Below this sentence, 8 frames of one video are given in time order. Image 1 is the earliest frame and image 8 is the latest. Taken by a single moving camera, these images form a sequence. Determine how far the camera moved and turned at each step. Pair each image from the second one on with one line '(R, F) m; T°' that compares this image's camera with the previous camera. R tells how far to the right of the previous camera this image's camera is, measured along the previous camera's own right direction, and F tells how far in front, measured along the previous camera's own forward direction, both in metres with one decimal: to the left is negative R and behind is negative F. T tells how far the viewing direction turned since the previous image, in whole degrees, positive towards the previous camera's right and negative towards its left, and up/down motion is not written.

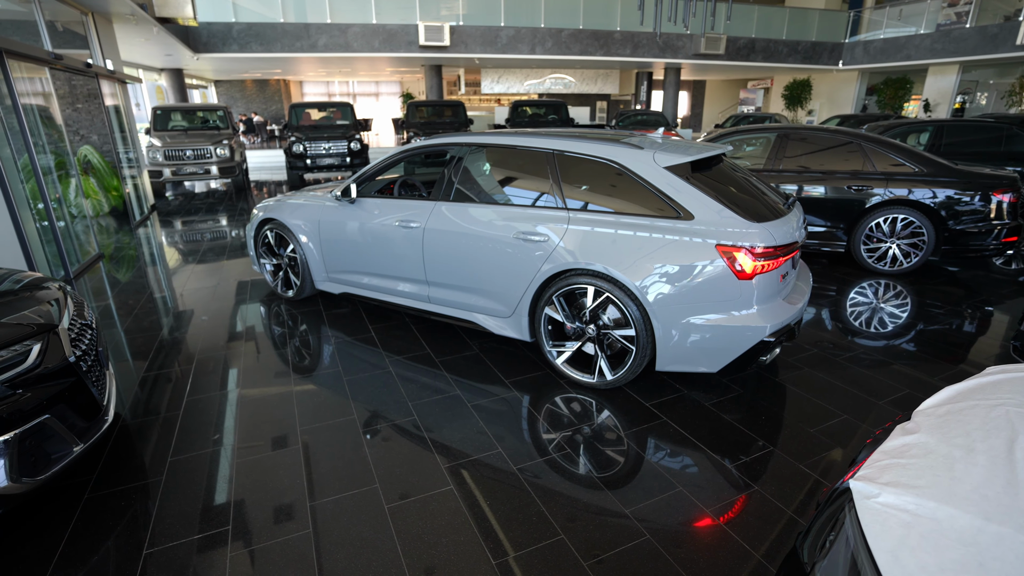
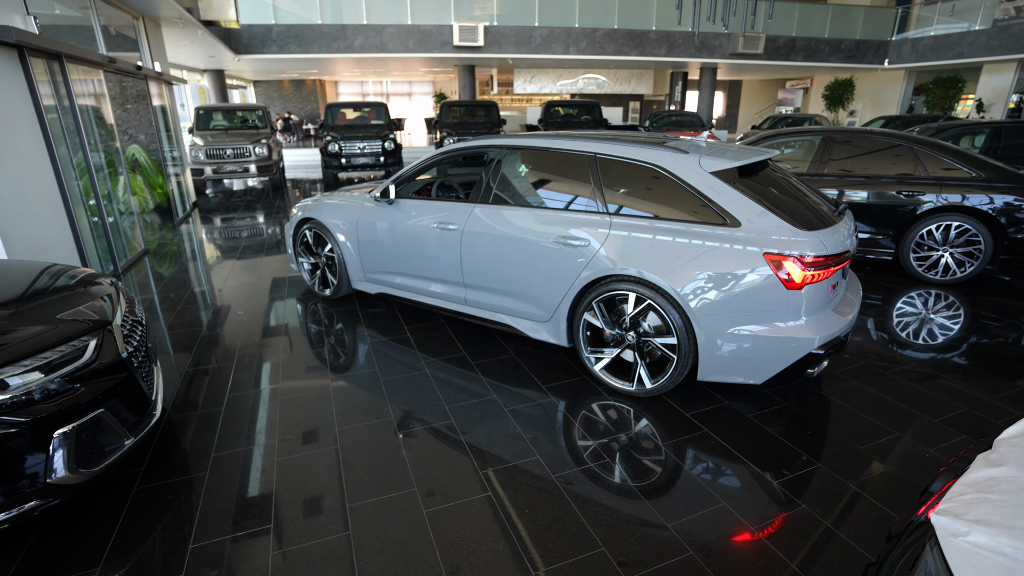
(-0.1, 0.0) m; -3°
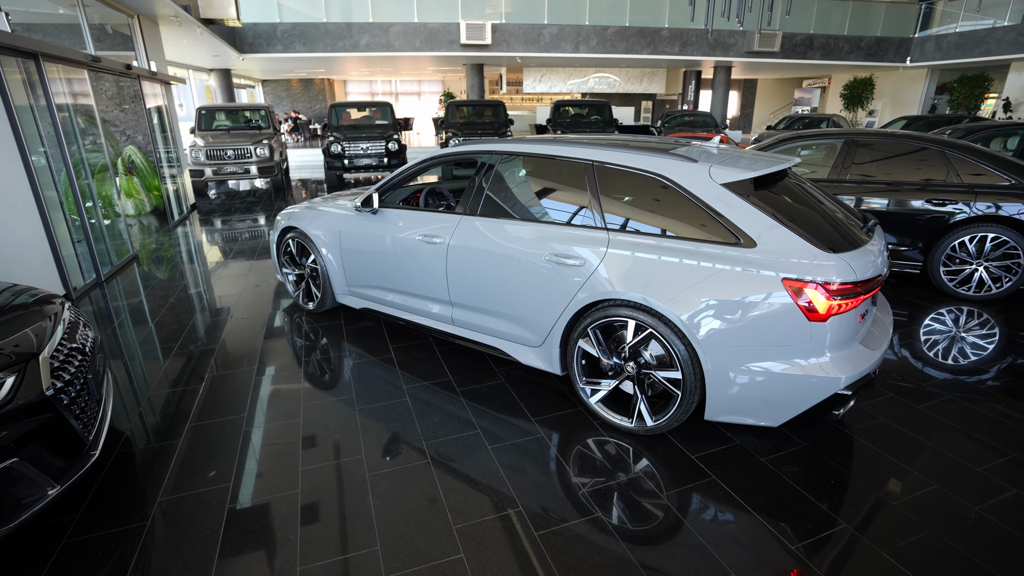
(+0.1, +0.3) m; -1°
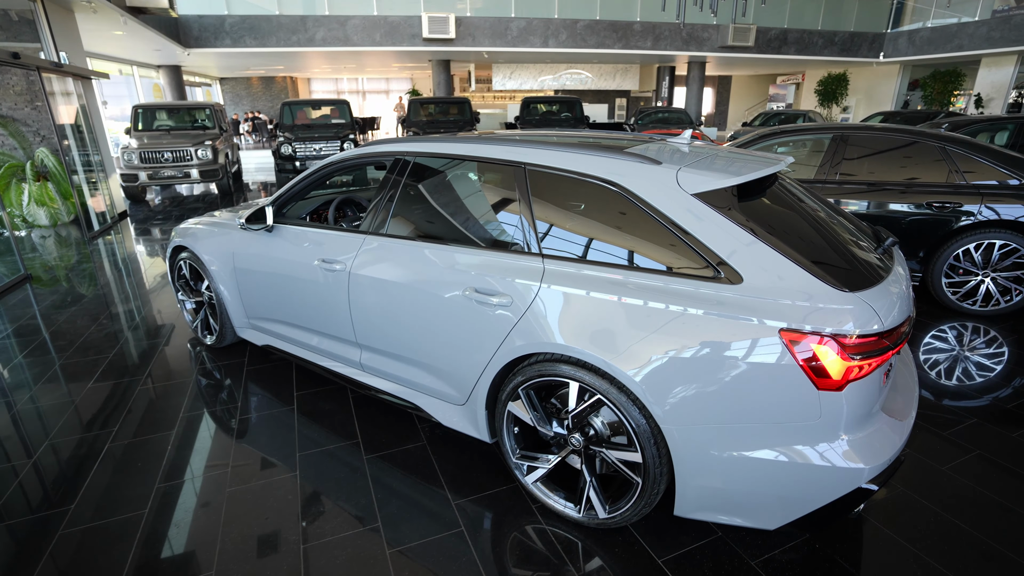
(+0.3, +0.7) m; +2°
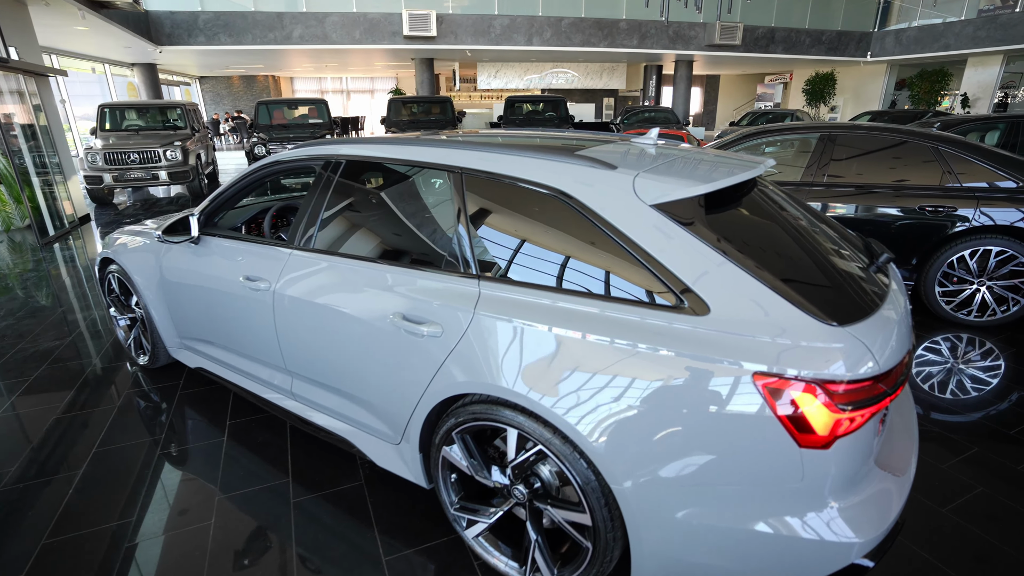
(+0.2, +0.3) m; +1°
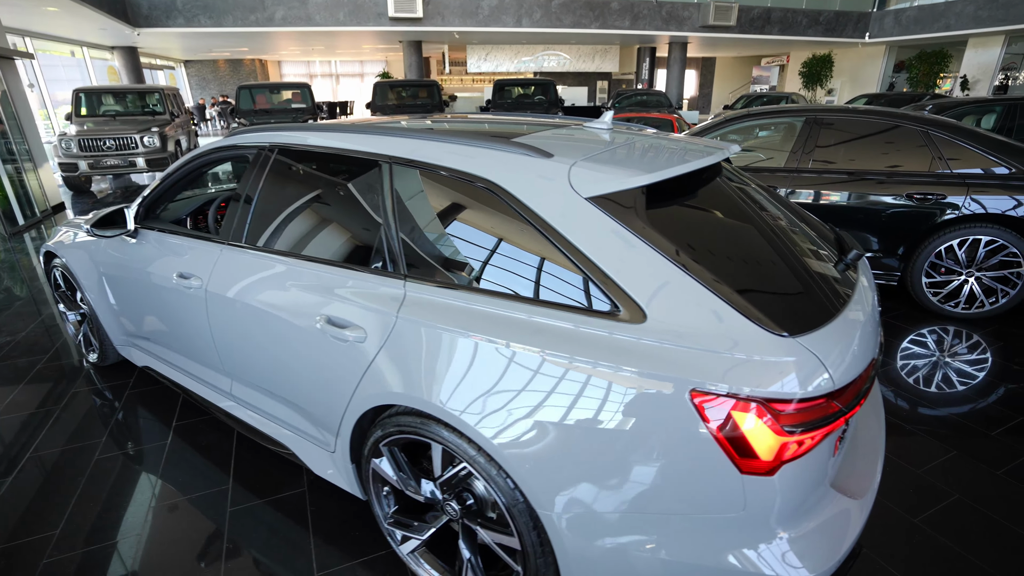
(+0.2, +0.2) m; 0°
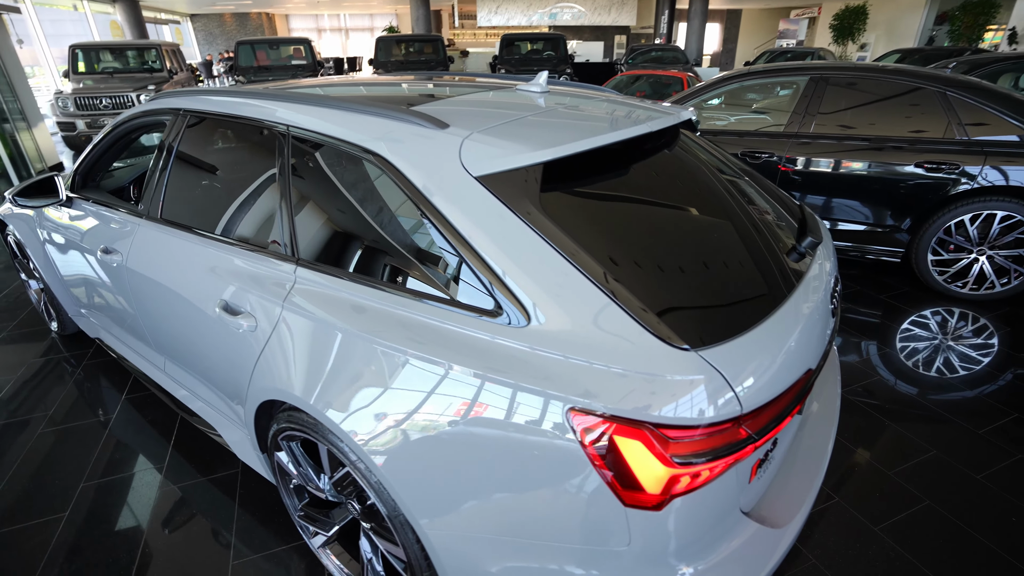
(+0.3, +0.2) m; -2°
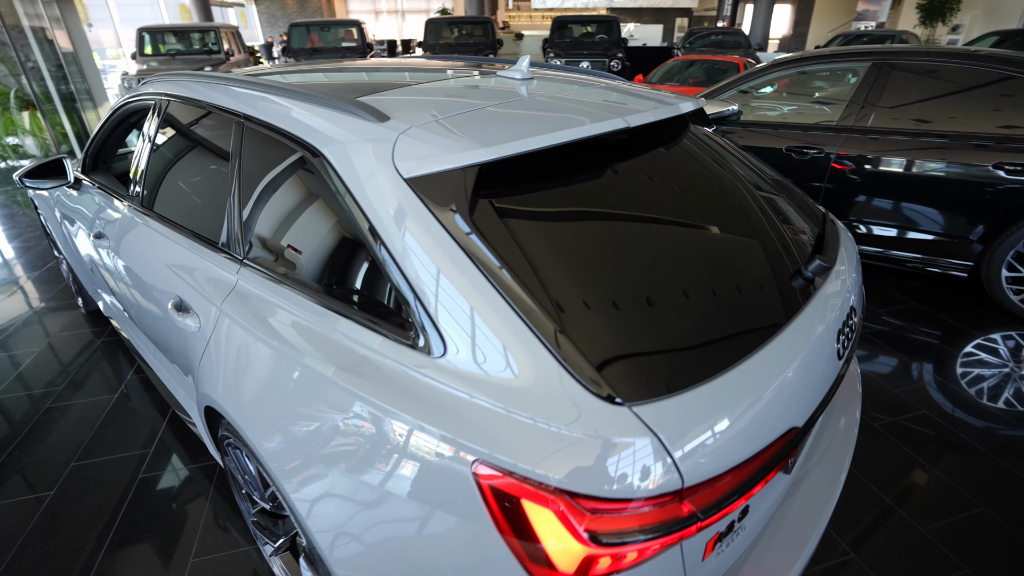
(+0.2, +0.2) m; -5°
